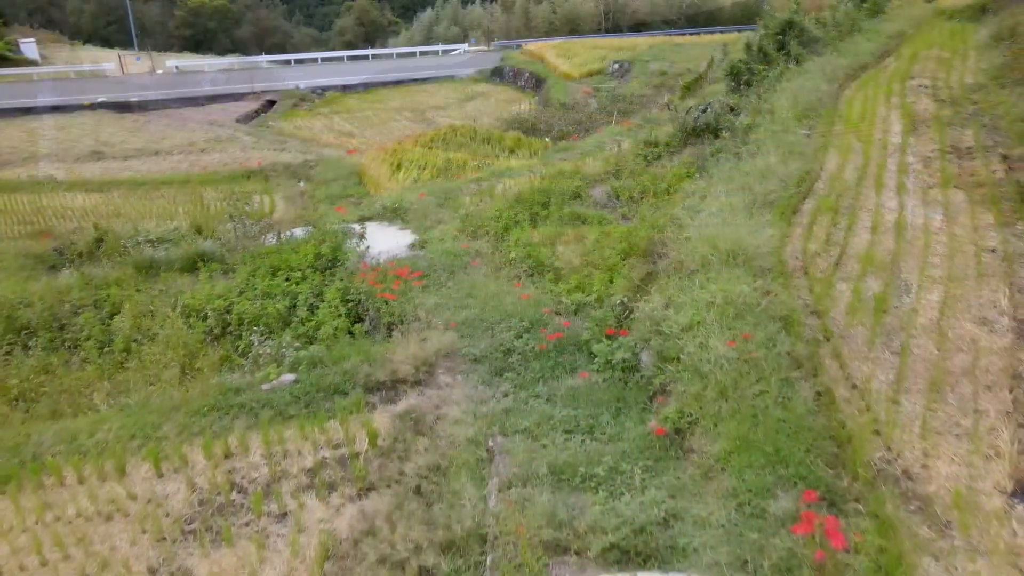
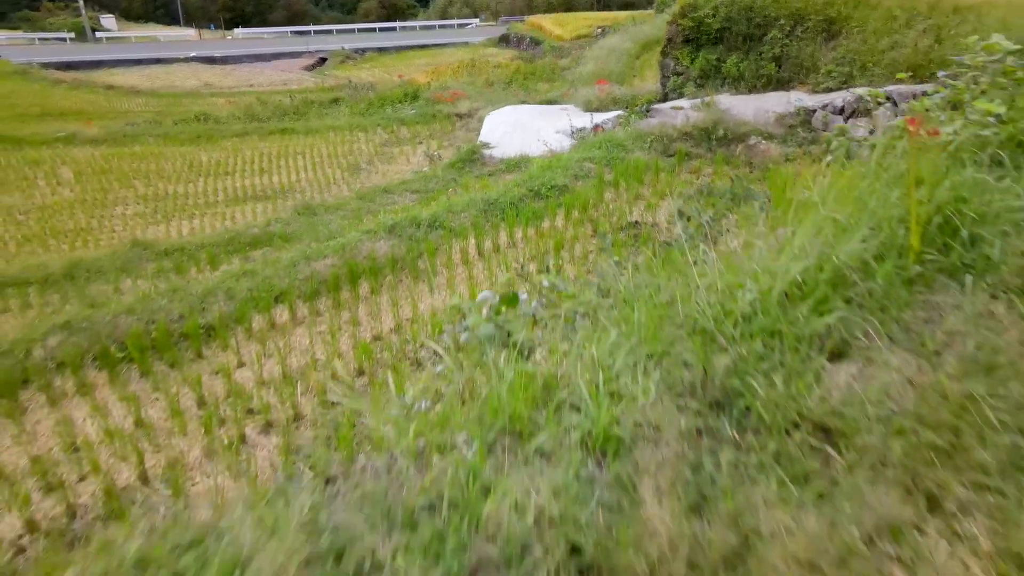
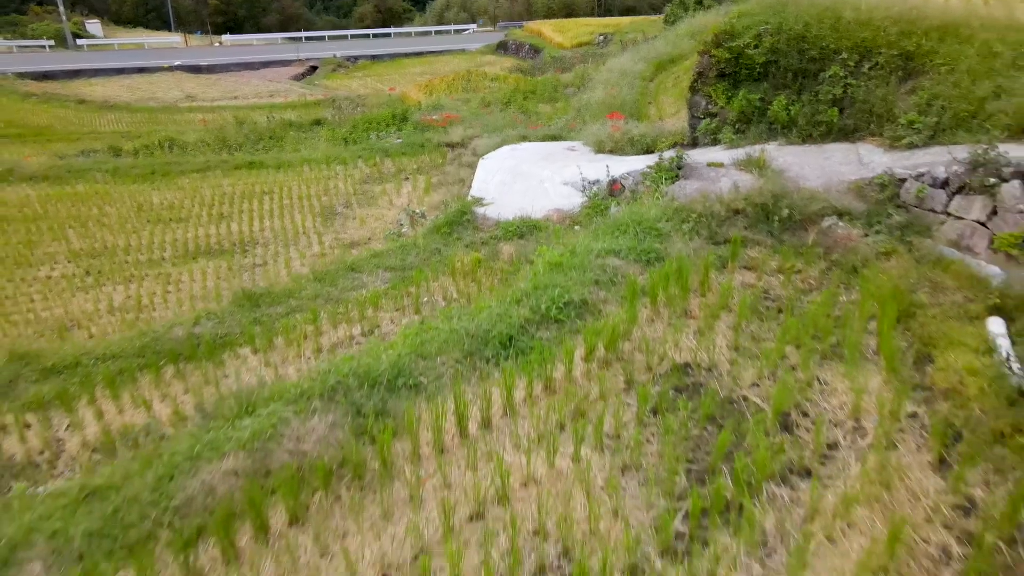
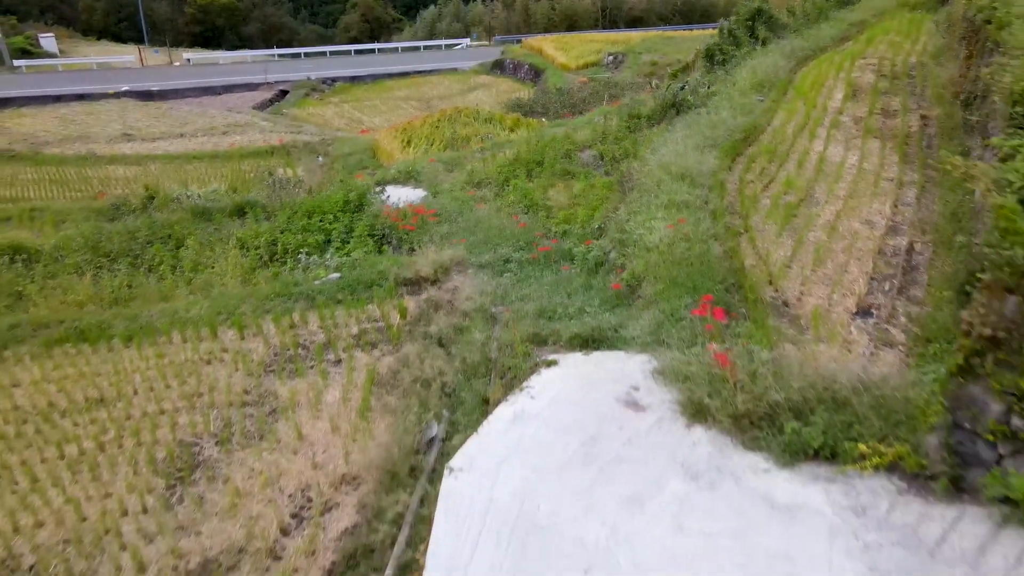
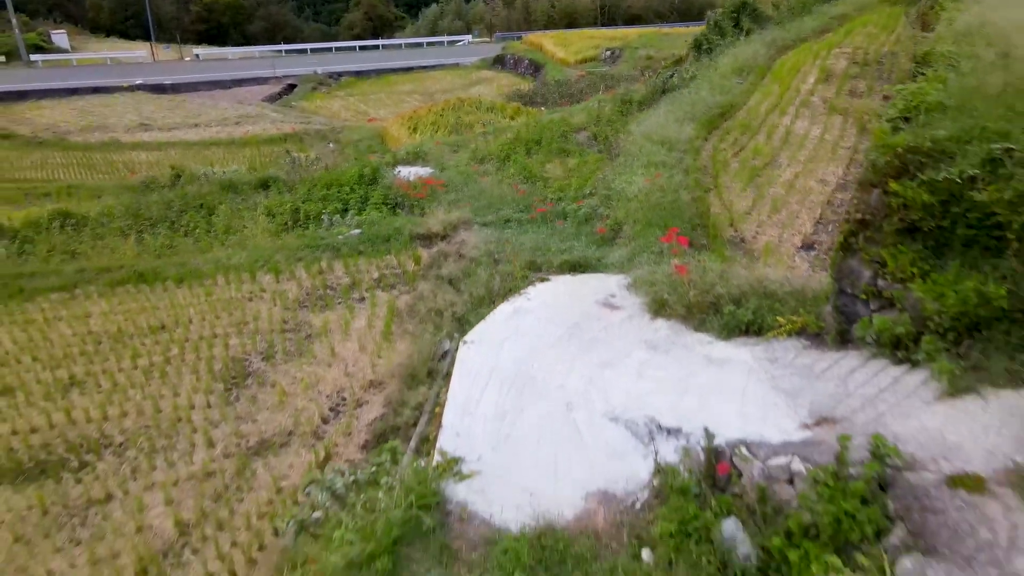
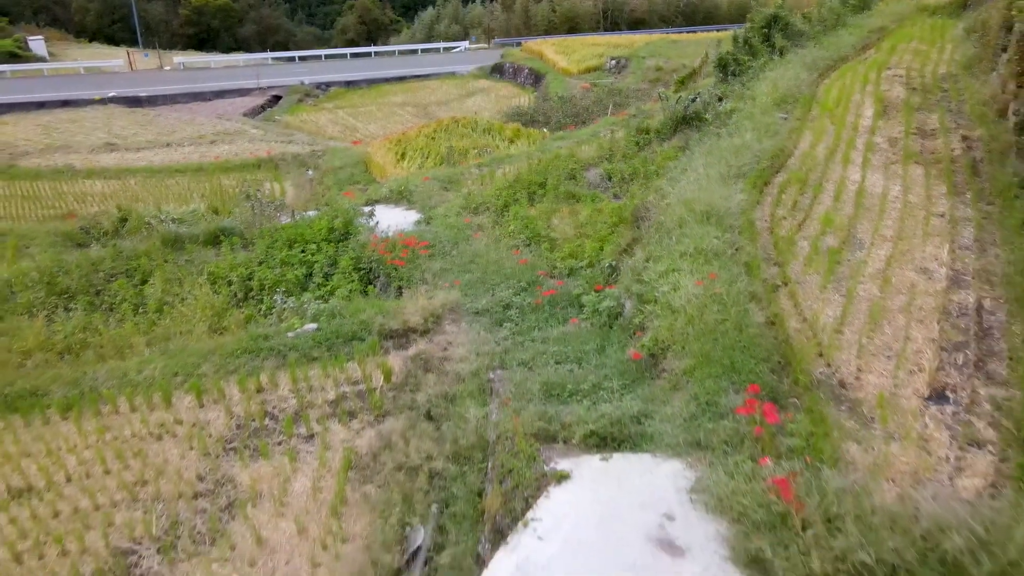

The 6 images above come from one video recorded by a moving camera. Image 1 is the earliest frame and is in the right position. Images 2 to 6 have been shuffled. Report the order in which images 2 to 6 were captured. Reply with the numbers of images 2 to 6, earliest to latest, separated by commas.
6, 4, 5, 3, 2
